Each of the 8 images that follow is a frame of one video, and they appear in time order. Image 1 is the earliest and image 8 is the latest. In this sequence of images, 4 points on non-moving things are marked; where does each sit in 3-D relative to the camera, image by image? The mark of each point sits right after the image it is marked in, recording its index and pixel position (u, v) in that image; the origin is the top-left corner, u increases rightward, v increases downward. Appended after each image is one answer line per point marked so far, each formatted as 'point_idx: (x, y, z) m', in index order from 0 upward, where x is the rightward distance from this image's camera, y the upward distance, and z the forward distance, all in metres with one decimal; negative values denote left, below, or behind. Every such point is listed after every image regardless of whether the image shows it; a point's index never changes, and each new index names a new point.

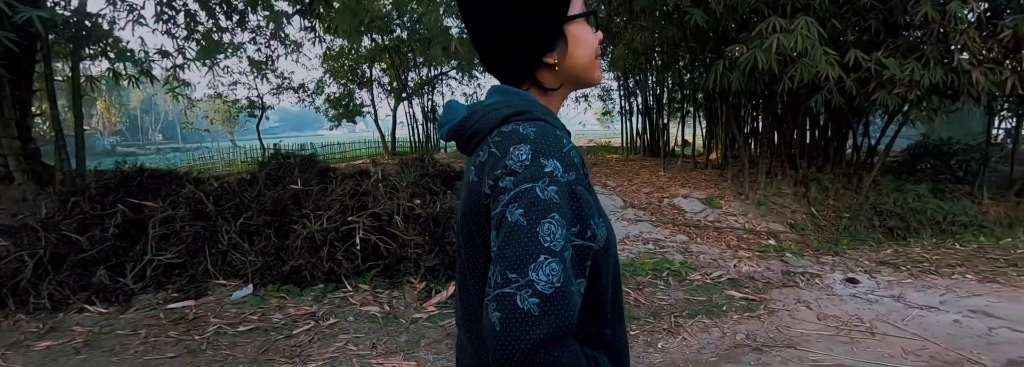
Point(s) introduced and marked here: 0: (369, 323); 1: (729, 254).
0: (-0.6, -0.5, +1.8) m
1: (+1.2, -0.4, +2.6) m
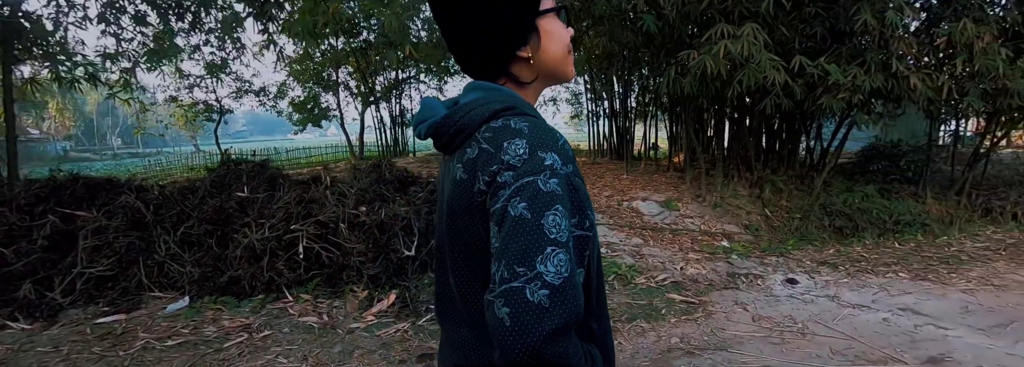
0: (-0.8, -0.6, +1.7) m
1: (+0.9, -0.4, +2.6) m
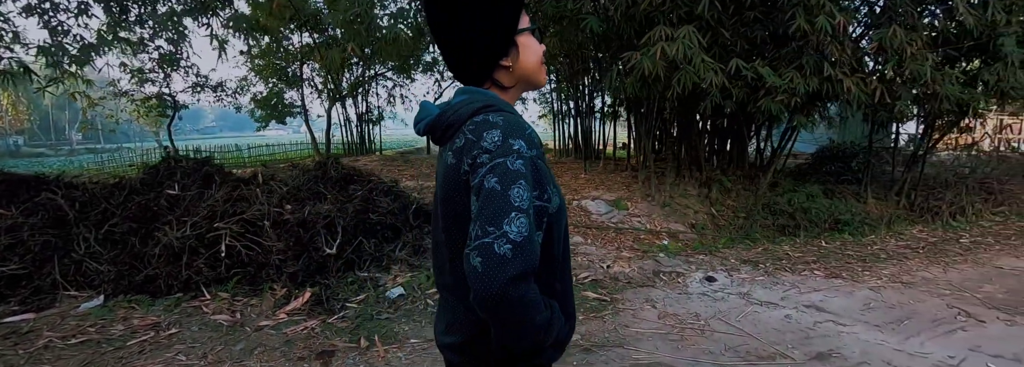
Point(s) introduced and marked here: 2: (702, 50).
0: (-1.1, -0.6, +1.7) m
1: (+0.6, -0.4, +2.6) m
2: (+1.2, +0.9, +3.0) m
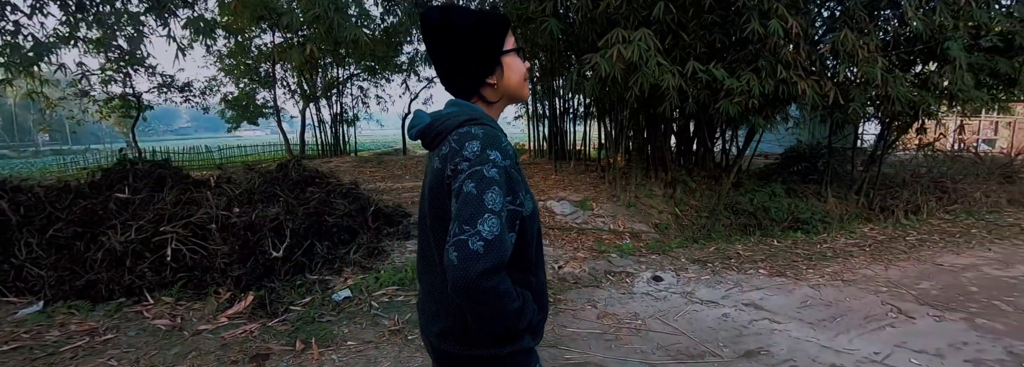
0: (-1.4, -0.6, +1.7) m
1: (+0.3, -0.4, +2.7) m
2: (+0.9, +0.9, +3.0) m
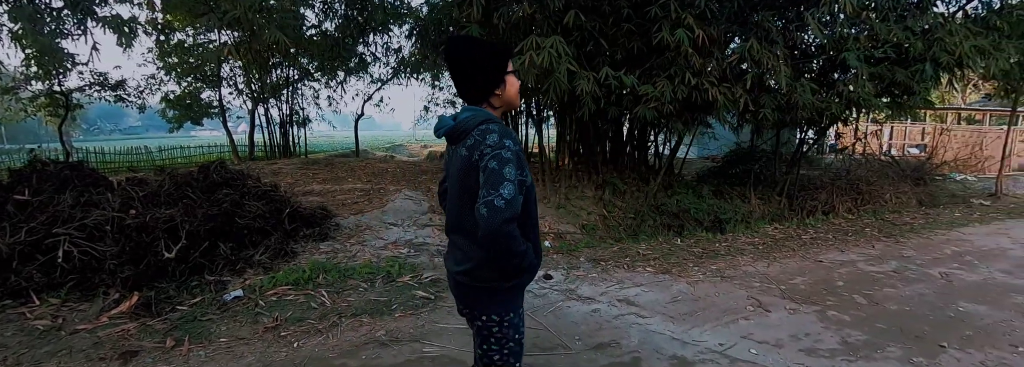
0: (-1.8, -0.6, +1.7) m
1: (-0.2, -0.4, +2.8) m
2: (+0.4, +0.8, +3.1) m
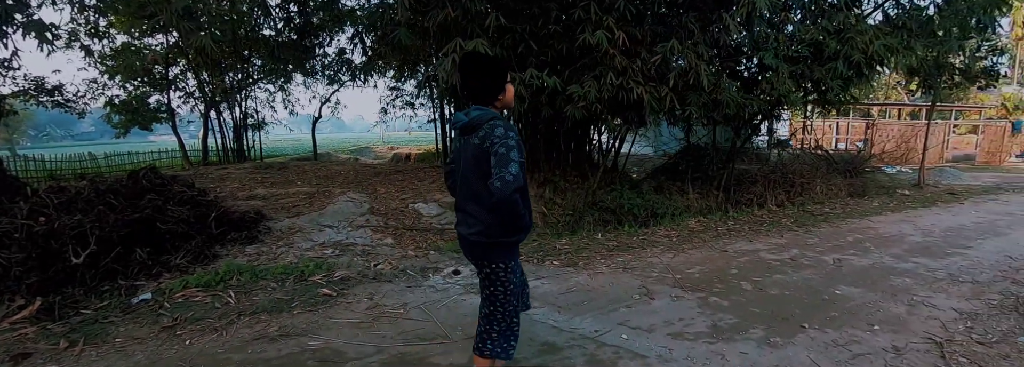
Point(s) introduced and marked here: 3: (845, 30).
0: (-2.3, -0.6, +1.8) m
1: (-0.7, -0.4, +2.9) m
2: (-0.1, +0.9, +3.2) m
3: (+2.9, +1.3, +4.0) m
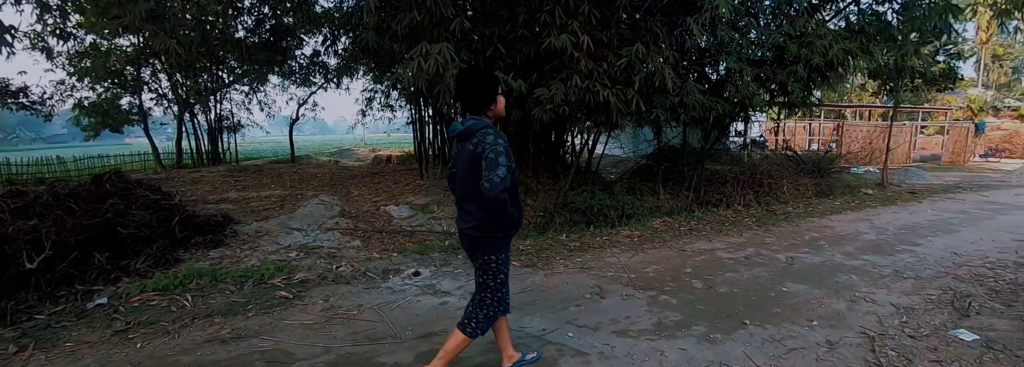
0: (-2.5, -0.6, +1.8) m
1: (-0.9, -0.5, +2.9) m
2: (-0.4, +0.8, +3.3) m
3: (+2.6, +1.3, +4.1) m
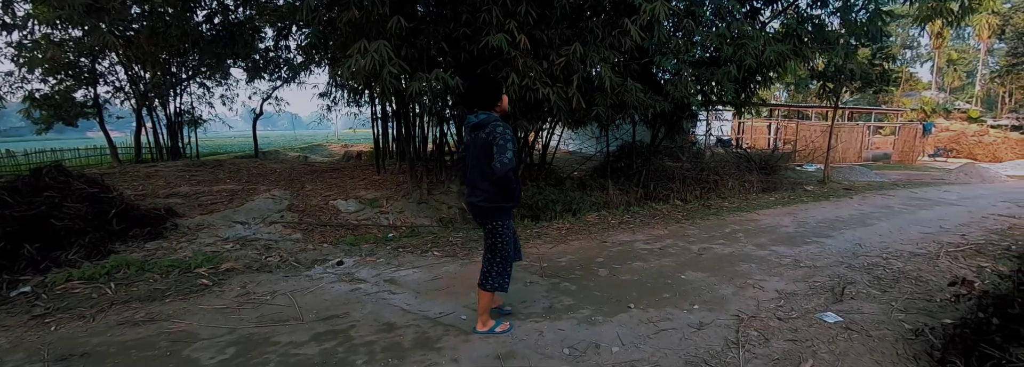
0: (-2.9, -0.6, +1.9) m
1: (-1.4, -0.4, +3.0) m
2: (-0.9, +0.9, +3.4) m
3: (+2.1, +1.3, +4.3) m
